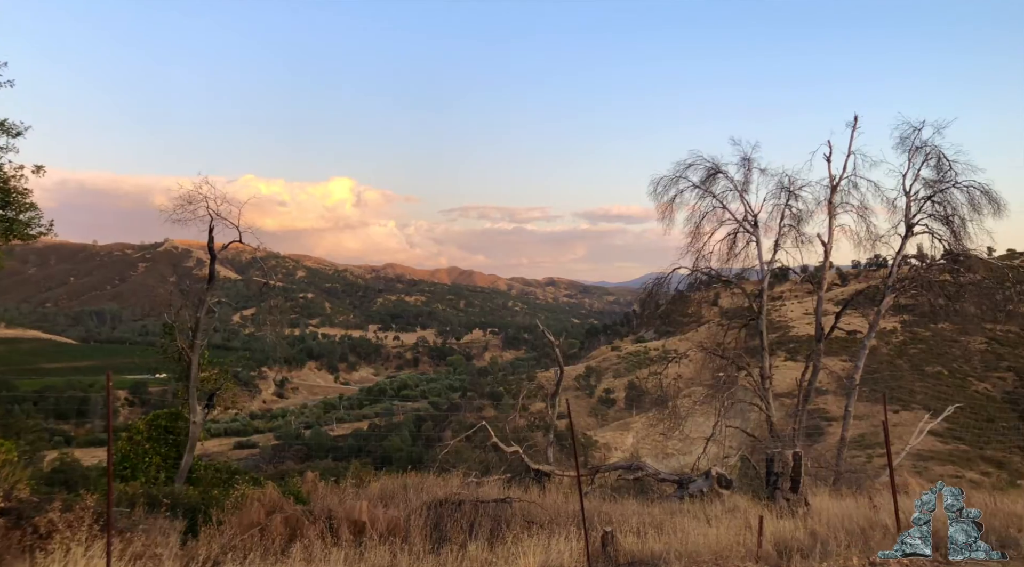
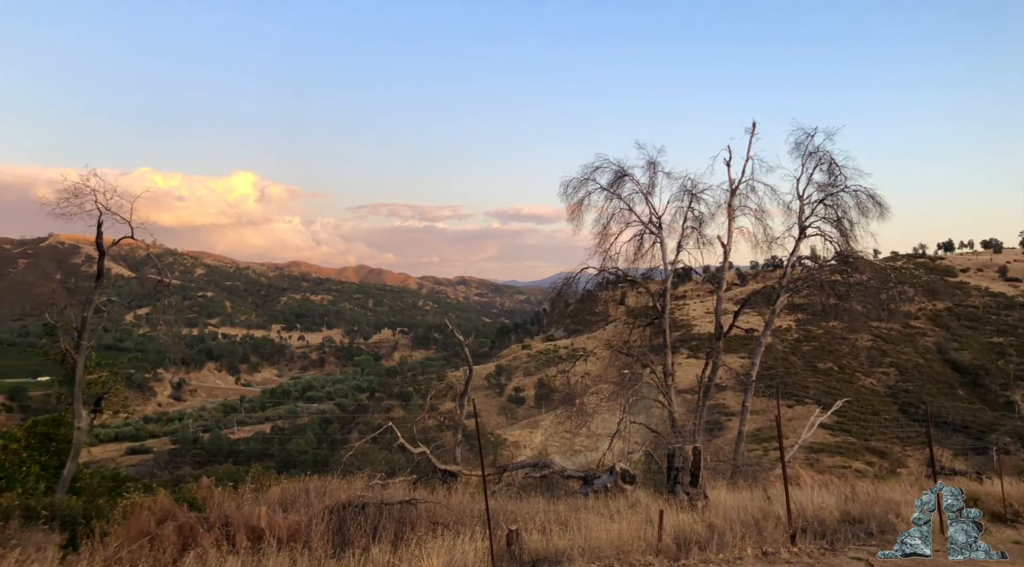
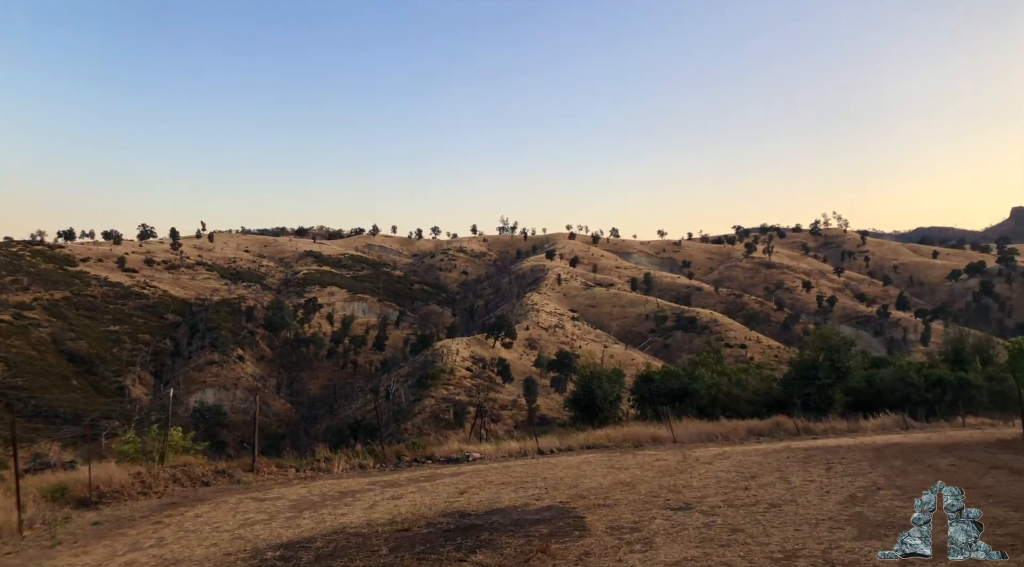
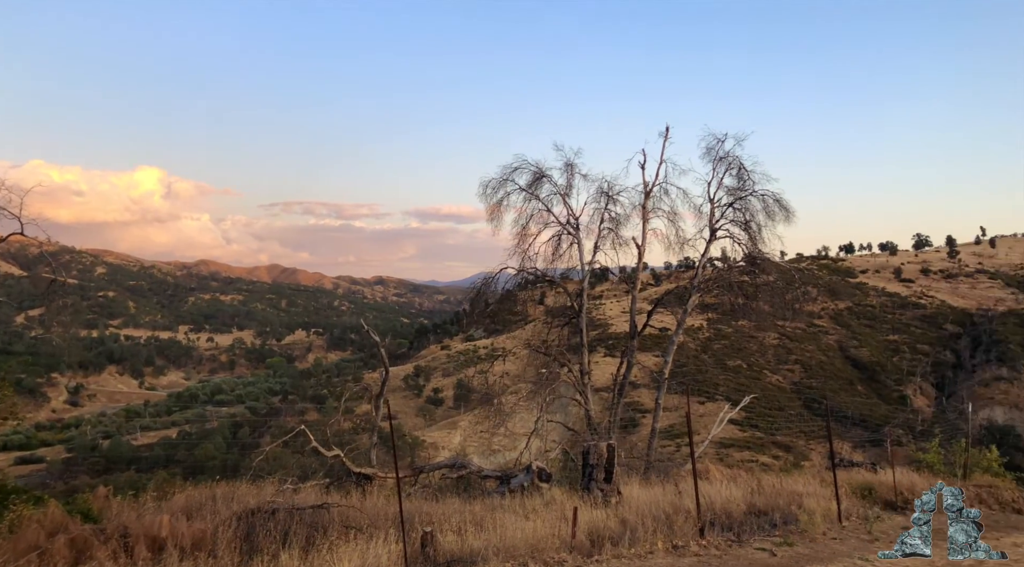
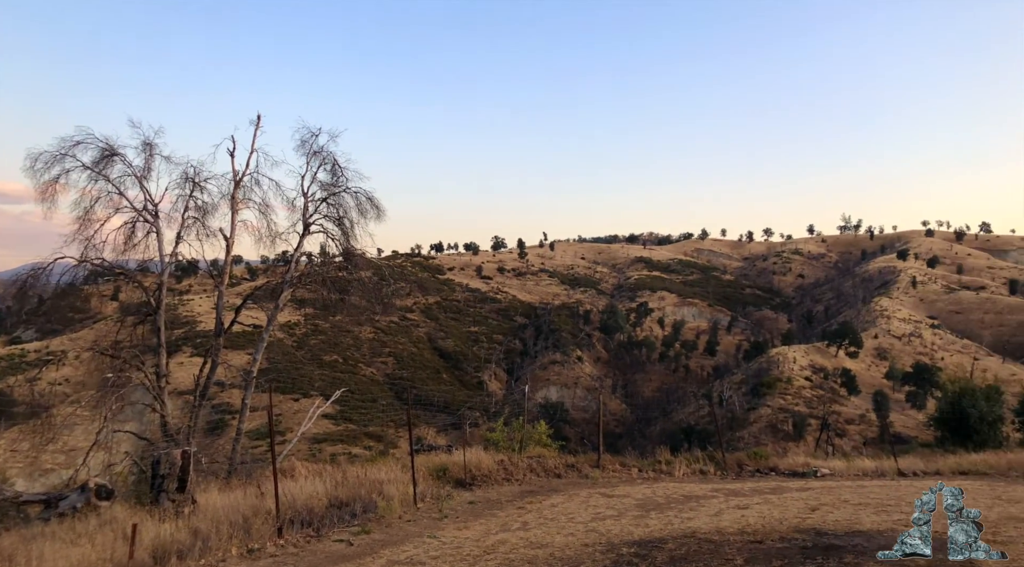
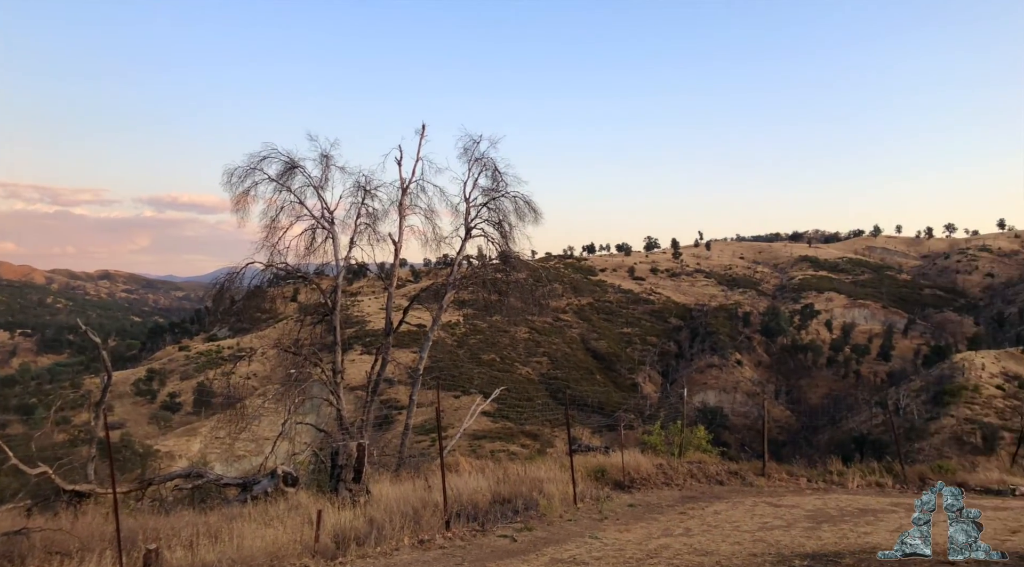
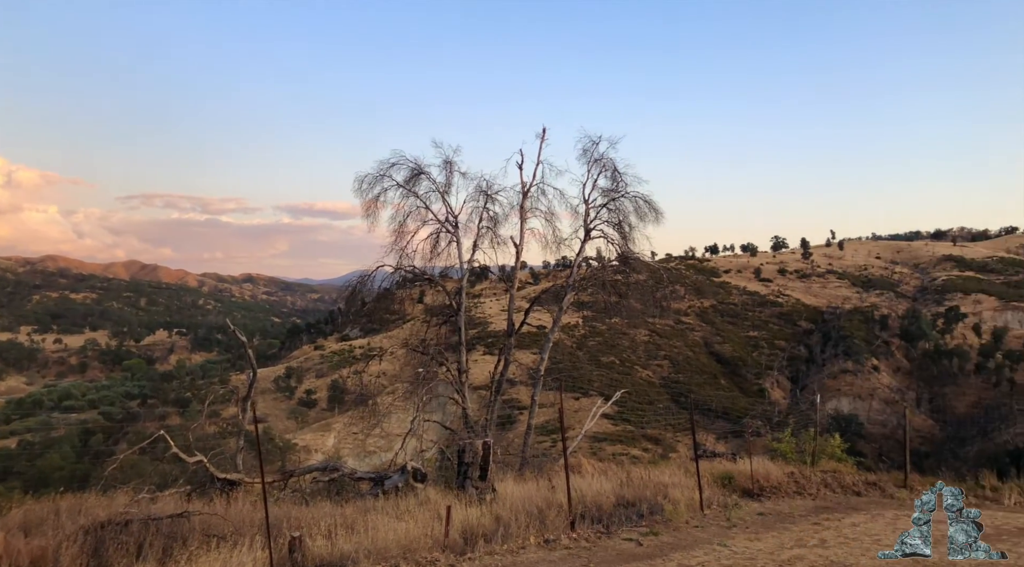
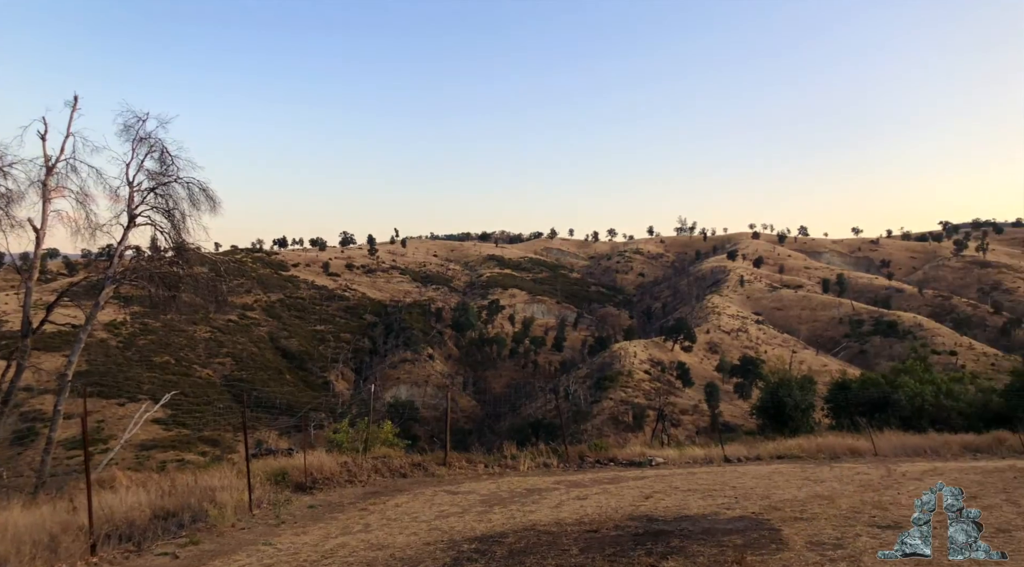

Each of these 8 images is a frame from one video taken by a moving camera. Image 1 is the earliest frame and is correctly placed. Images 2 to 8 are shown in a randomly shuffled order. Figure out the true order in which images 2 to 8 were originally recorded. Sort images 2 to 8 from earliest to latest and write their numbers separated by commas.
2, 4, 7, 6, 5, 8, 3
